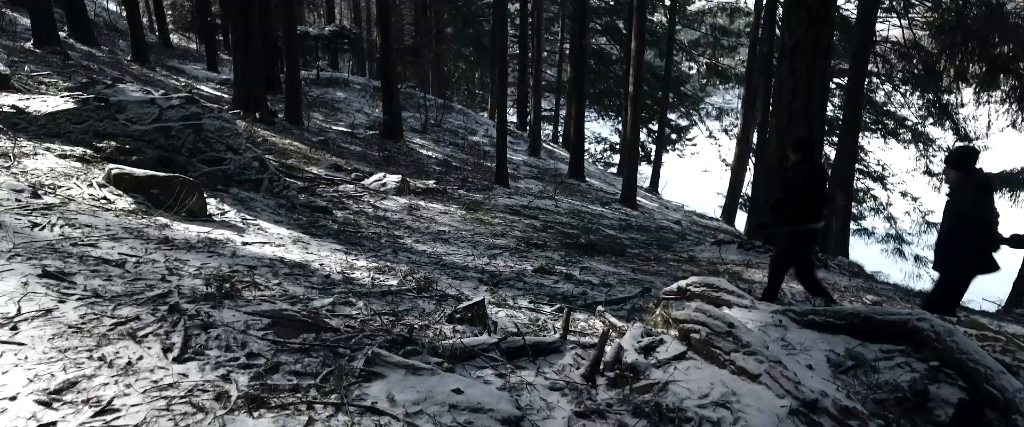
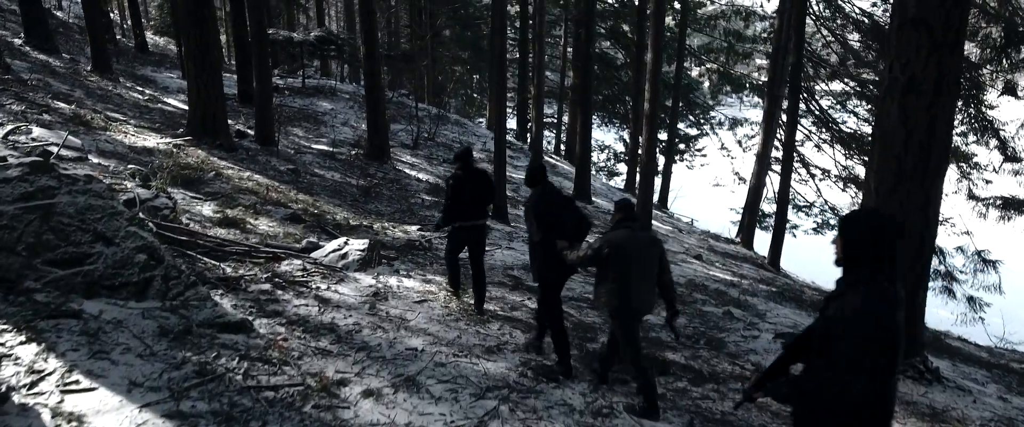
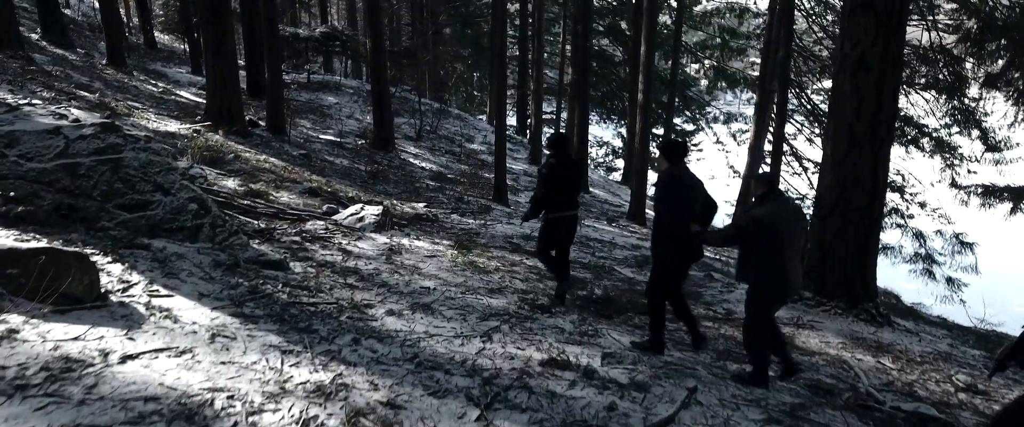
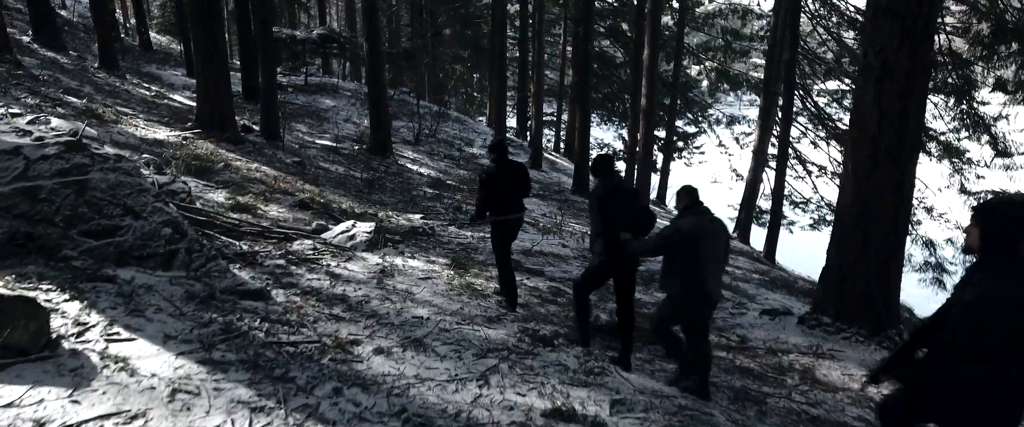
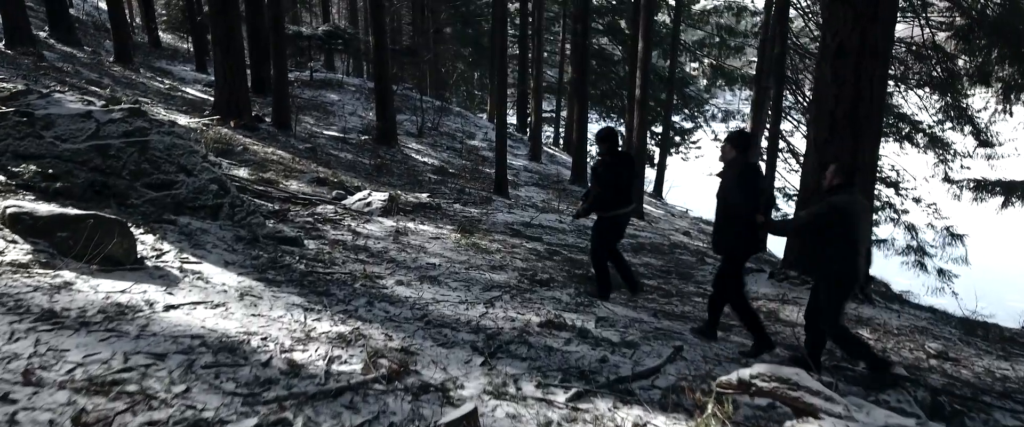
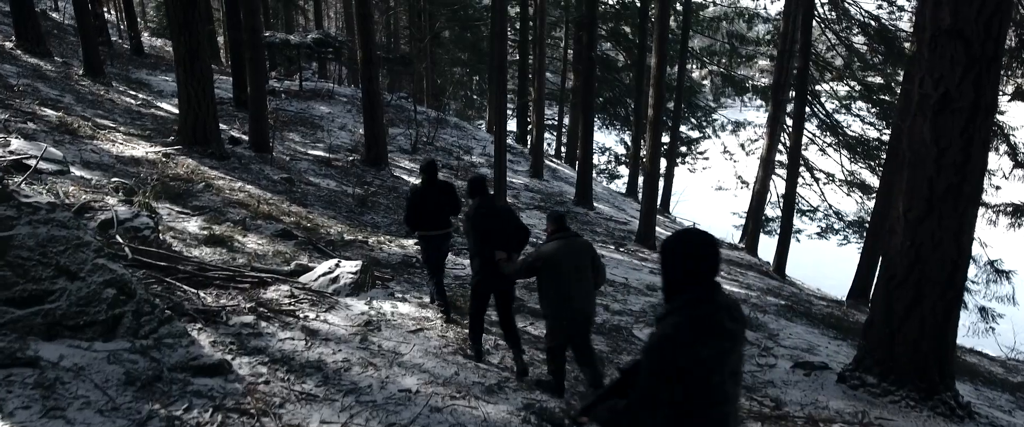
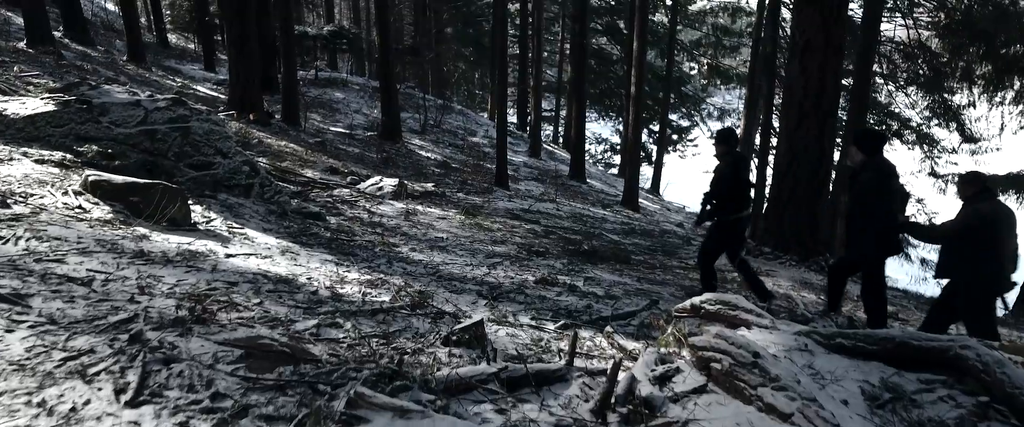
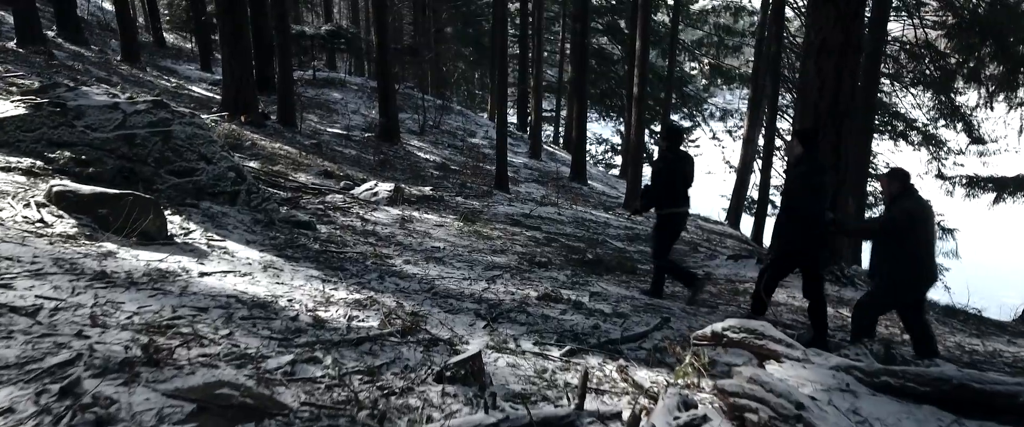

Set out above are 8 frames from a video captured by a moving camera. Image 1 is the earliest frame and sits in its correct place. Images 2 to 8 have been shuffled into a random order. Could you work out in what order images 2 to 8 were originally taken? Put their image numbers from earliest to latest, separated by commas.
7, 8, 5, 3, 4, 2, 6
